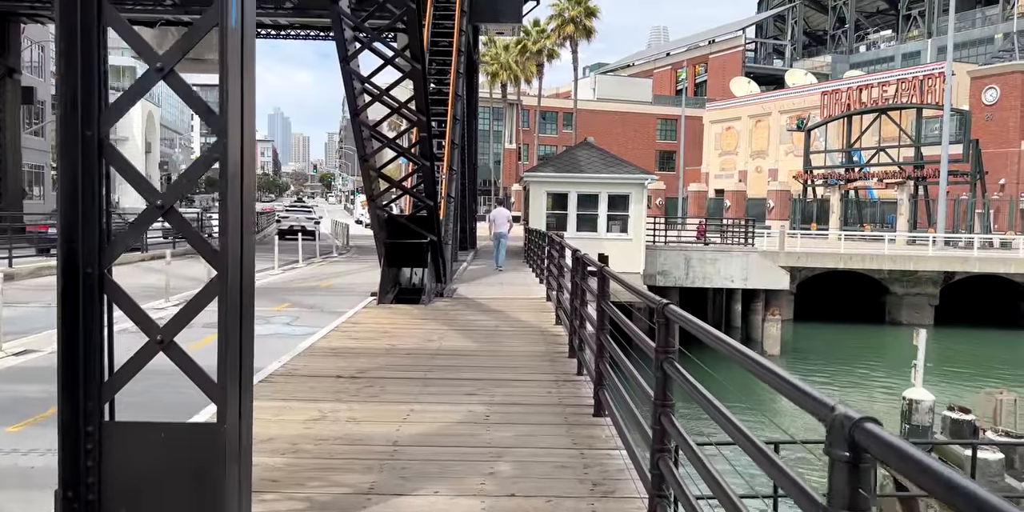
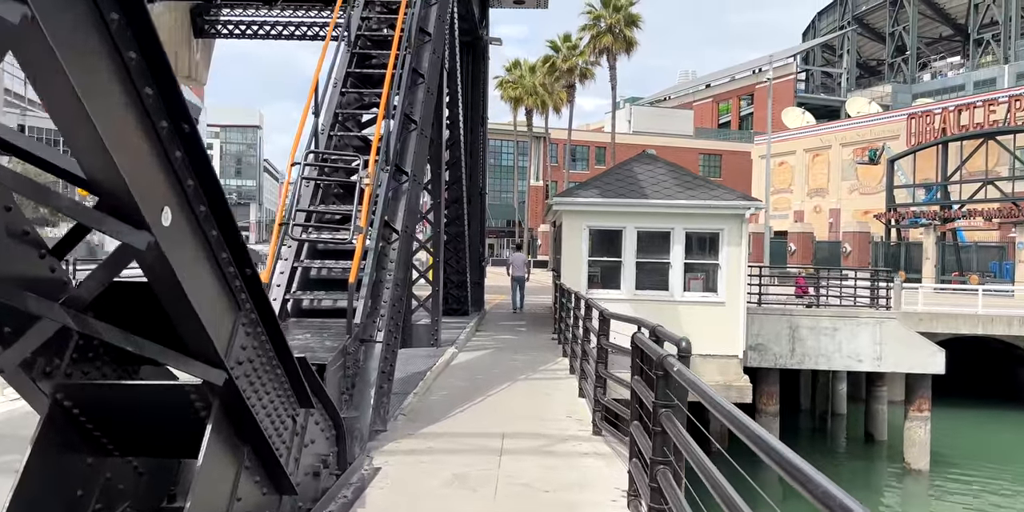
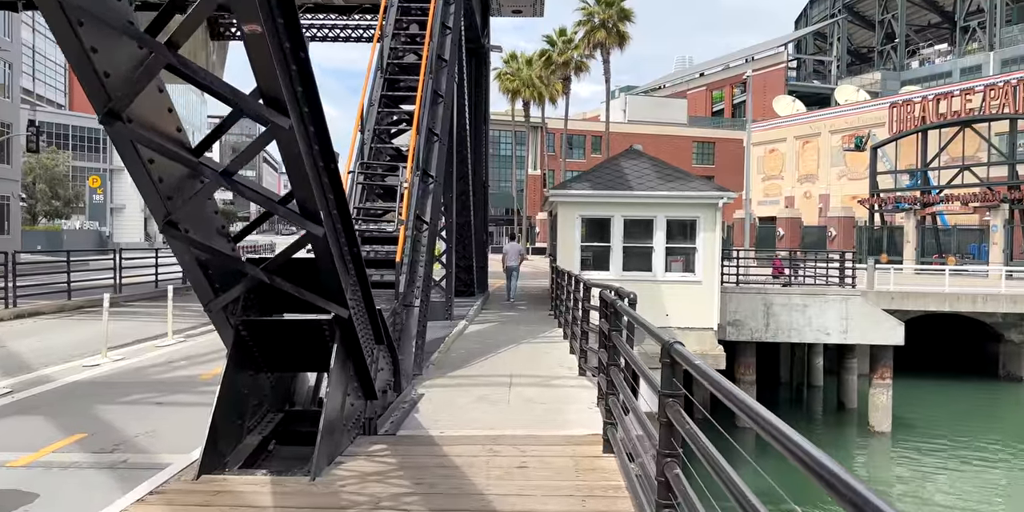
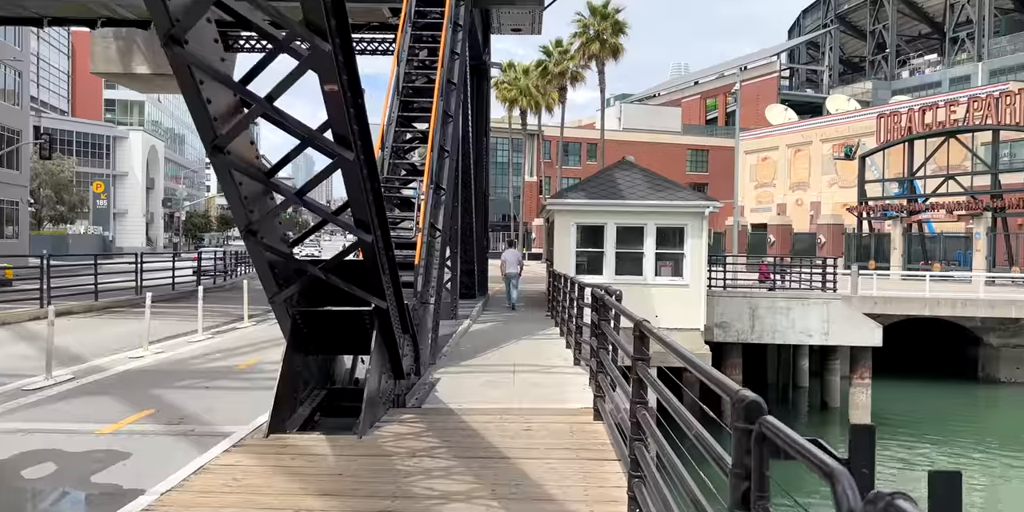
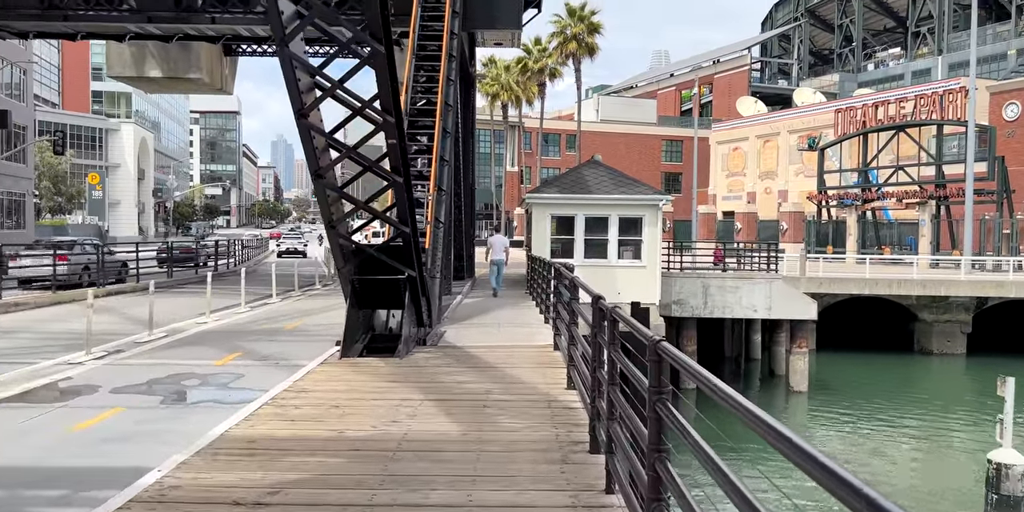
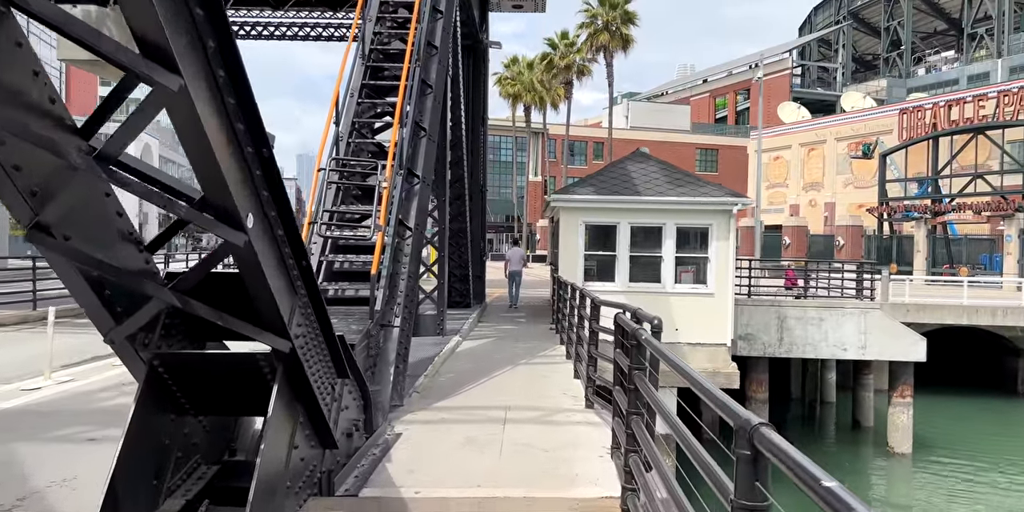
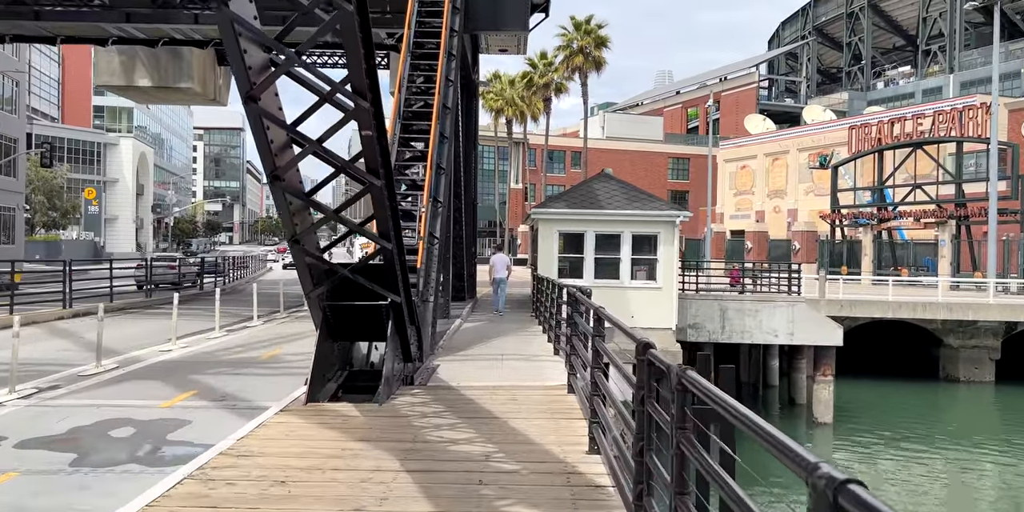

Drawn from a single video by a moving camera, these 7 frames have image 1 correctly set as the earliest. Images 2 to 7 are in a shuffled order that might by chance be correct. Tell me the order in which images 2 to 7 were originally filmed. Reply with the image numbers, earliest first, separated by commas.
5, 7, 4, 3, 6, 2
